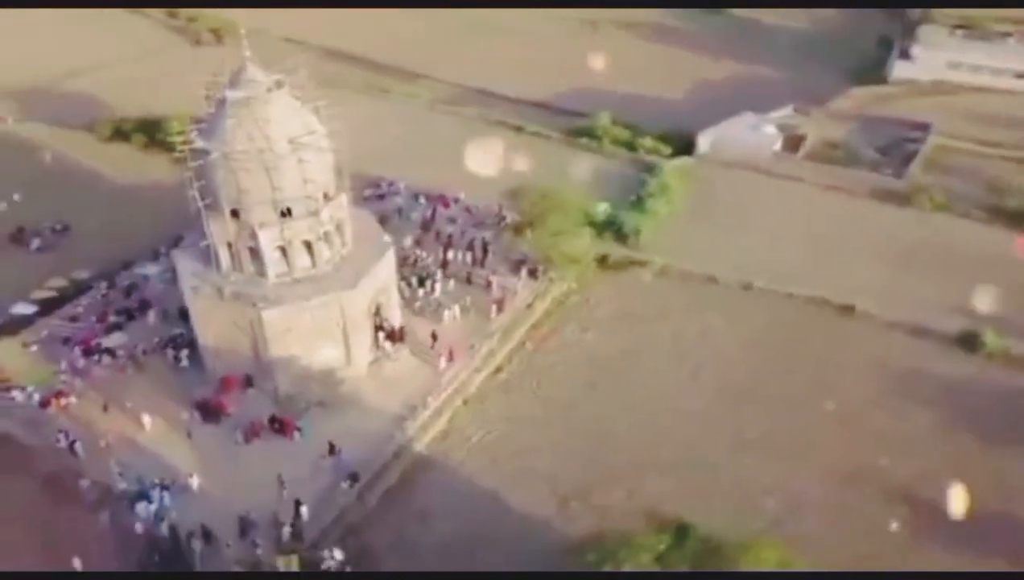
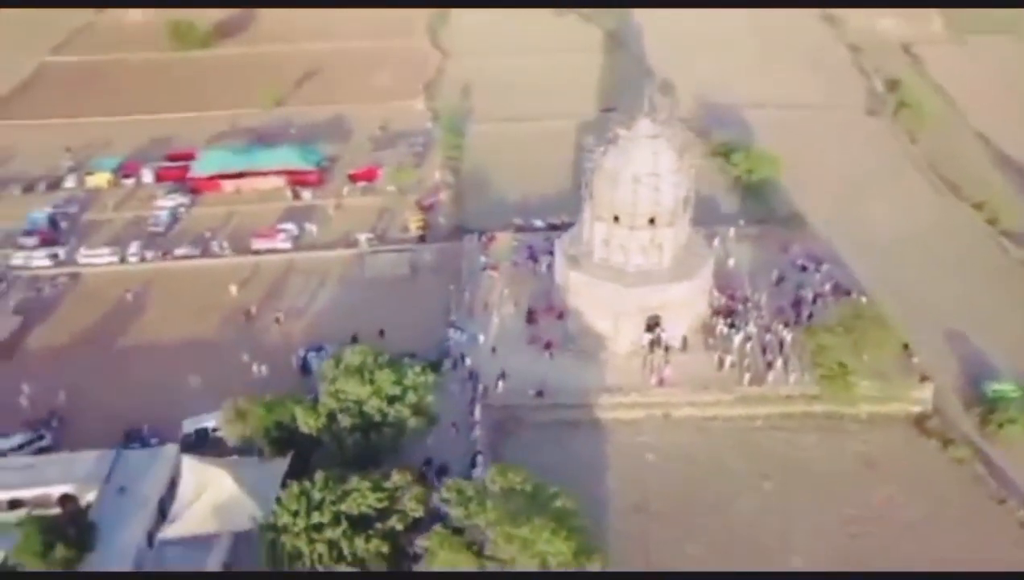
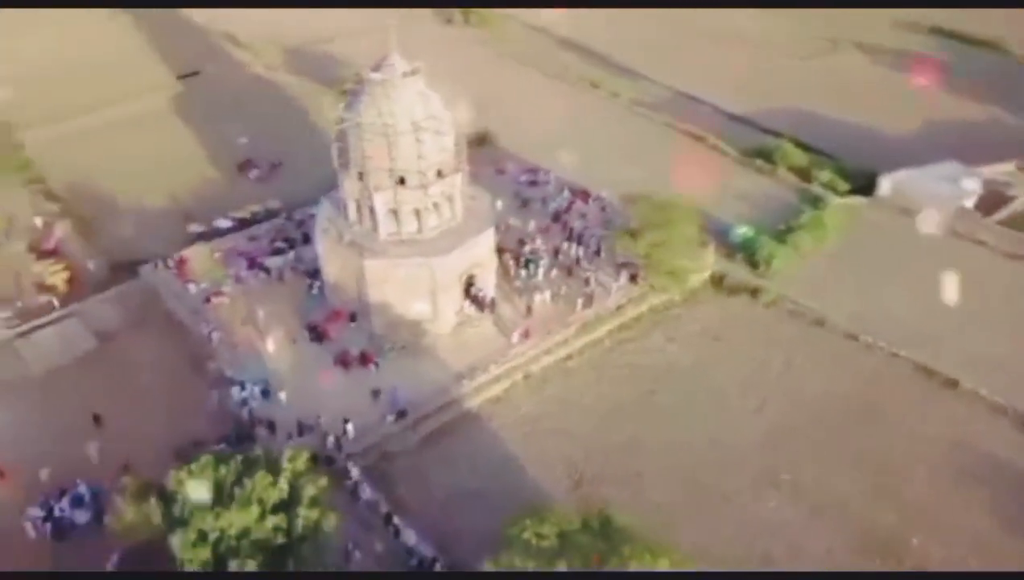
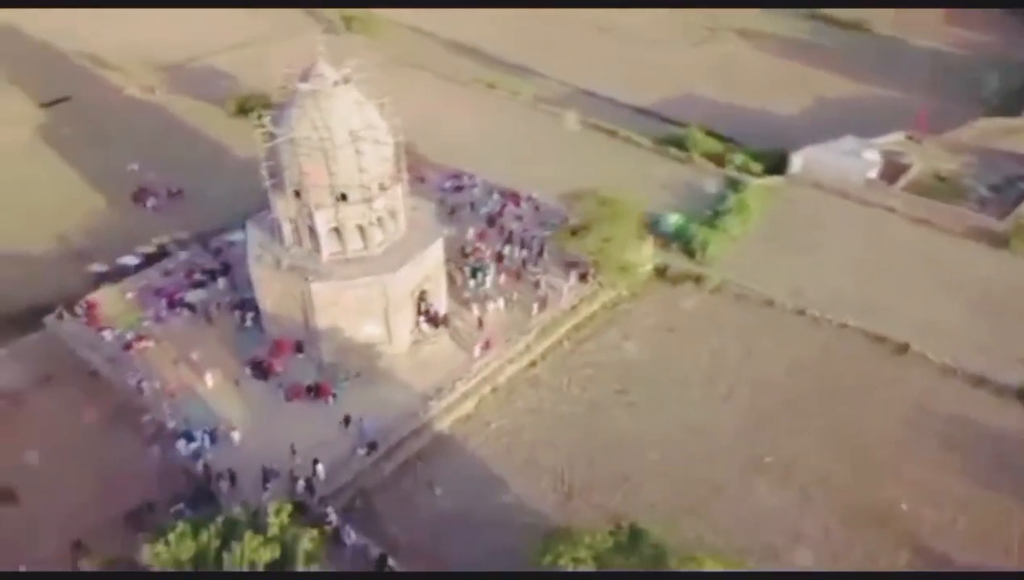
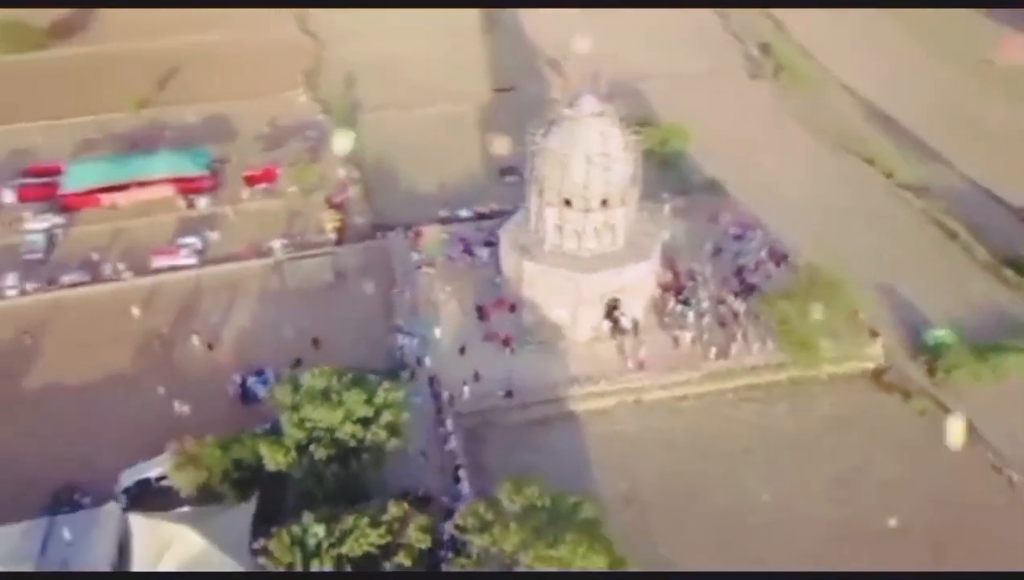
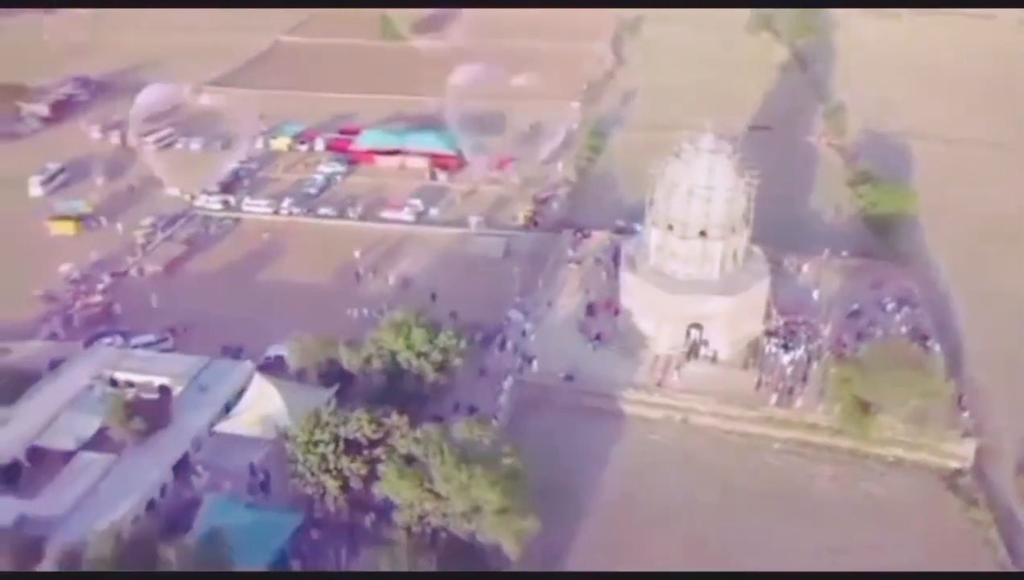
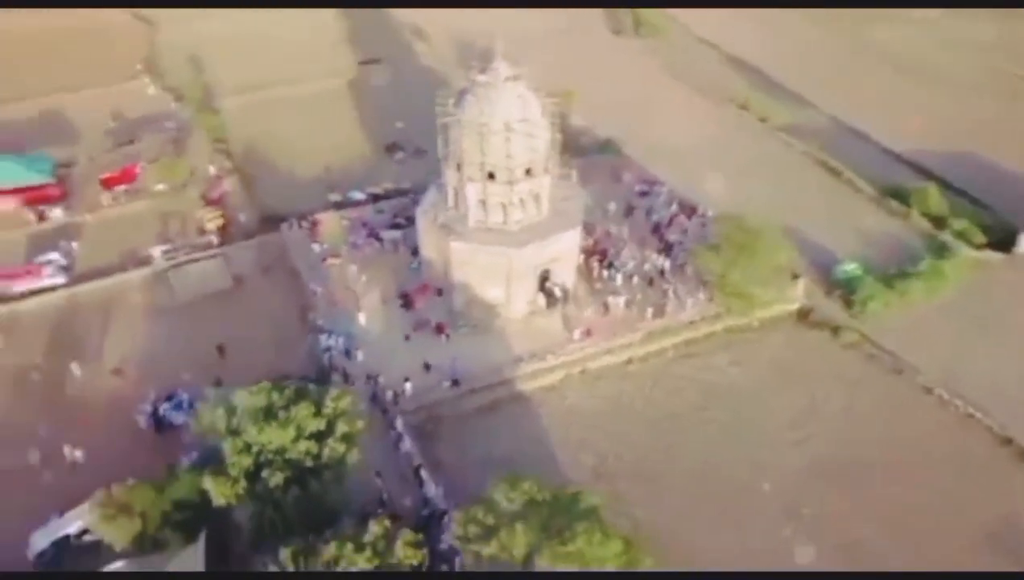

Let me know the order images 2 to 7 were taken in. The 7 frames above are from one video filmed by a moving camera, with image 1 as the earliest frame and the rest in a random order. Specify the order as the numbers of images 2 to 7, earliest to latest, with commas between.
4, 3, 7, 5, 2, 6
